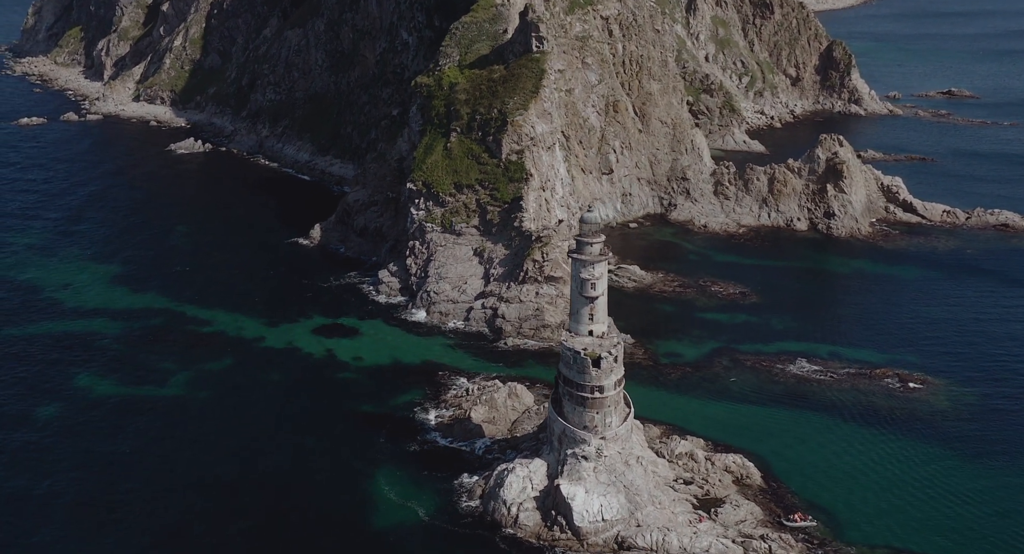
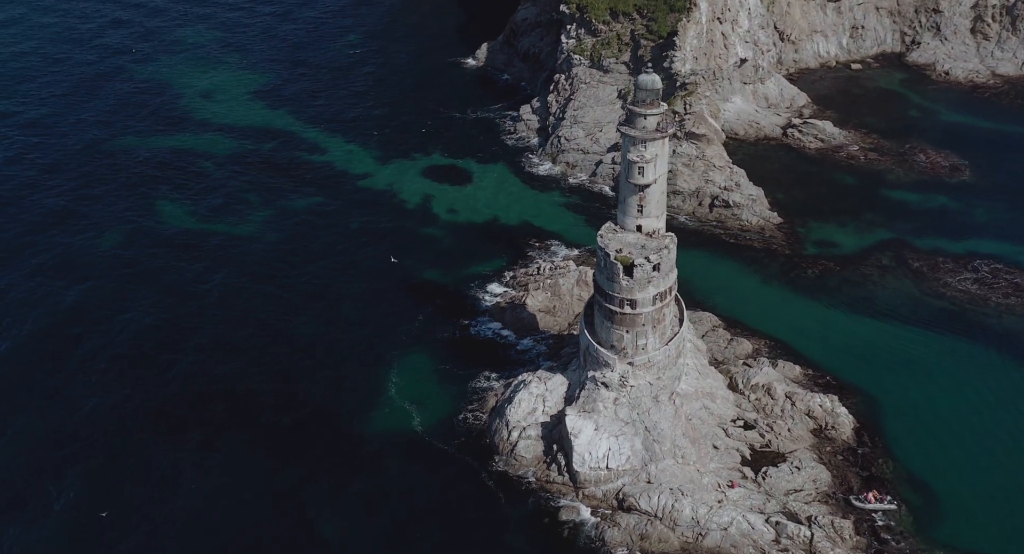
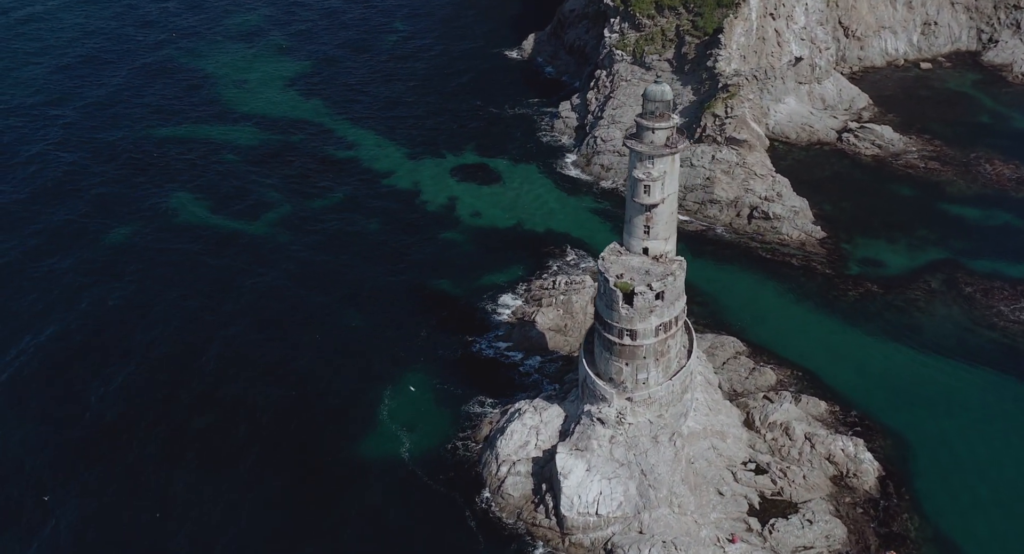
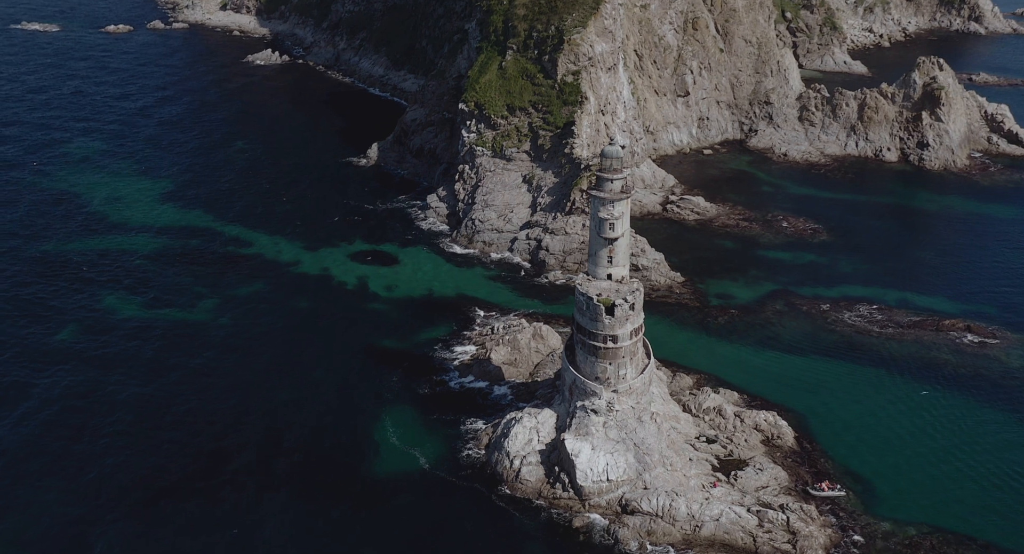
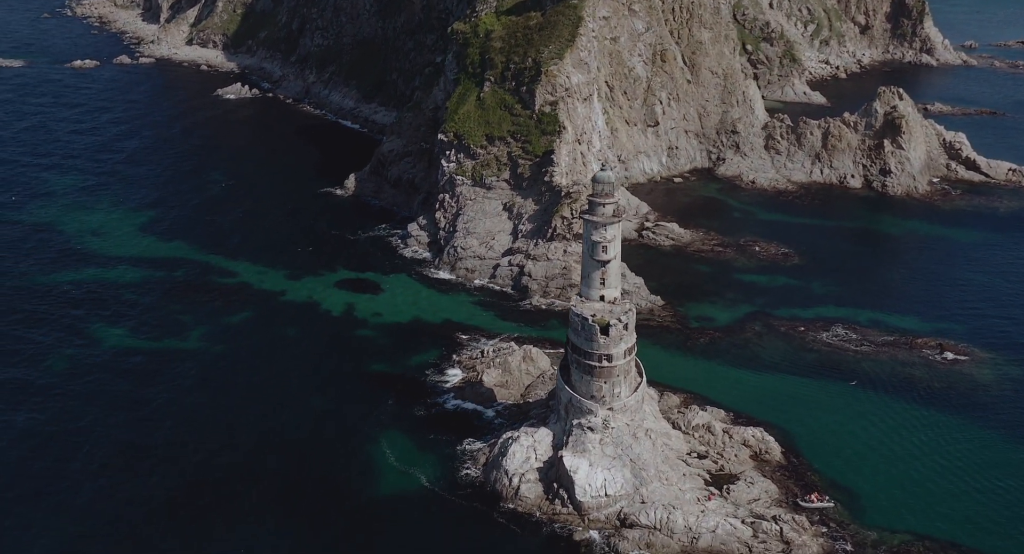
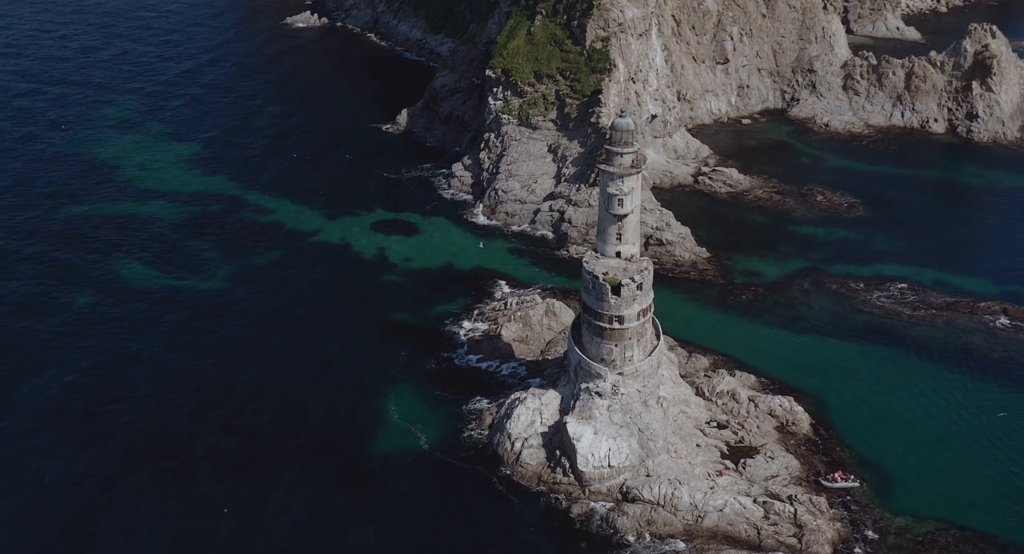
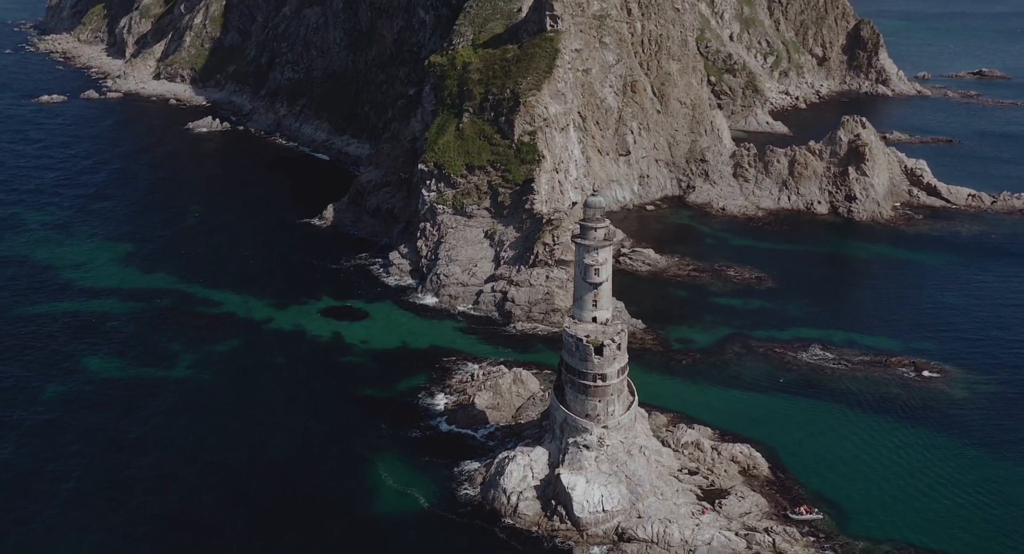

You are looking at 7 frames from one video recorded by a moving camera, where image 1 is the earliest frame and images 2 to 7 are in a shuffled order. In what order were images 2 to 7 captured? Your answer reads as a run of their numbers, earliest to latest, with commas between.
7, 5, 4, 6, 2, 3
